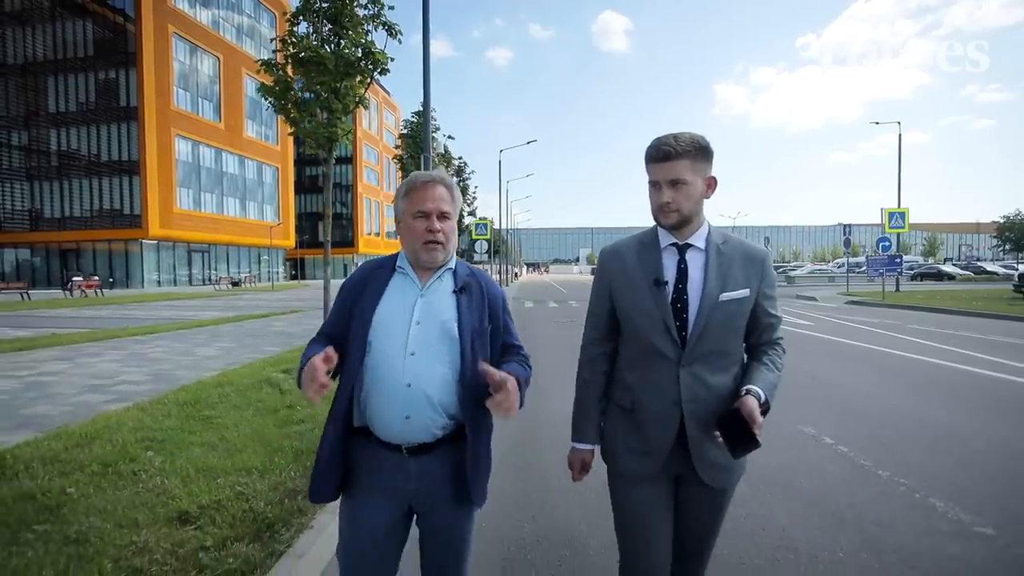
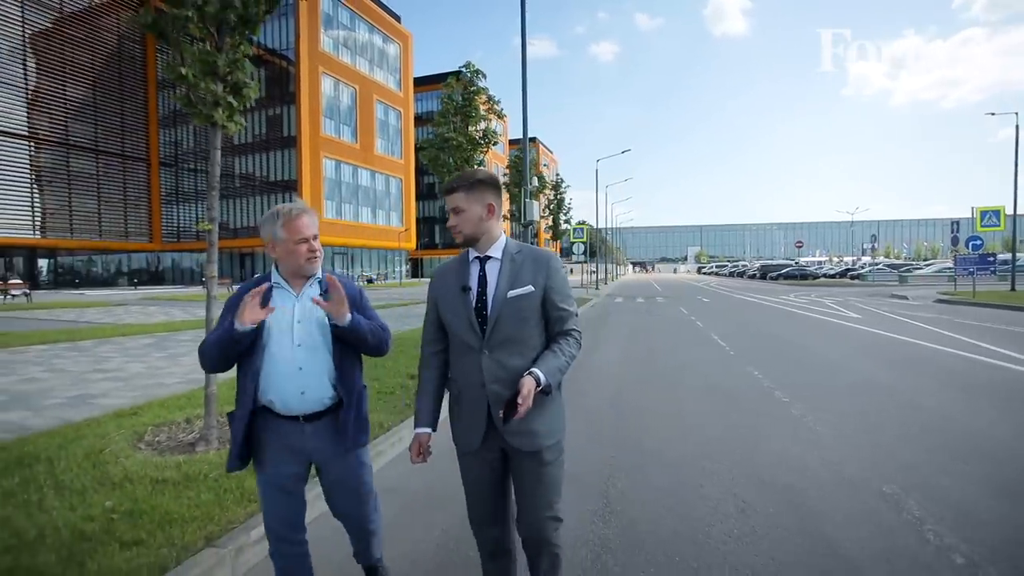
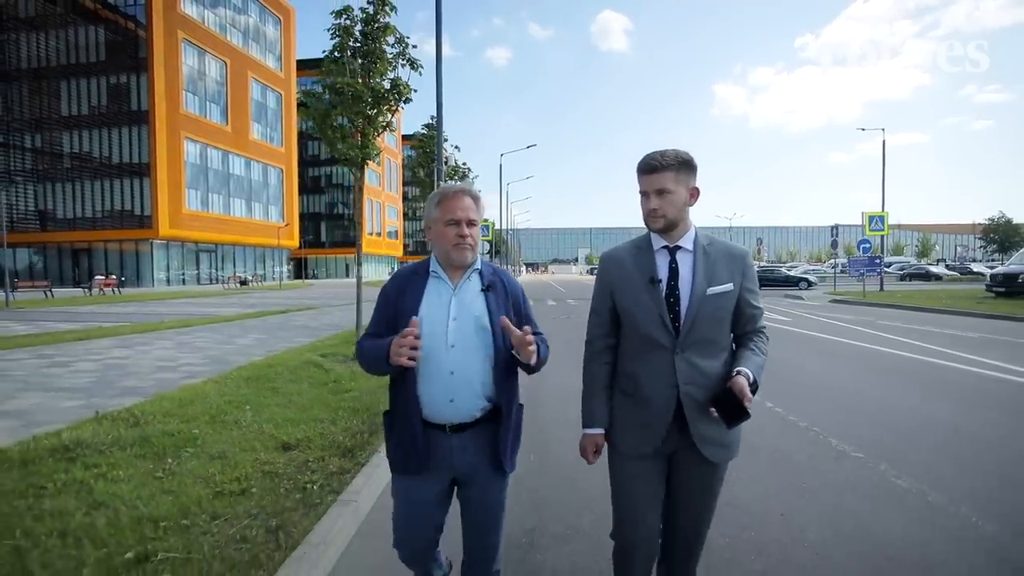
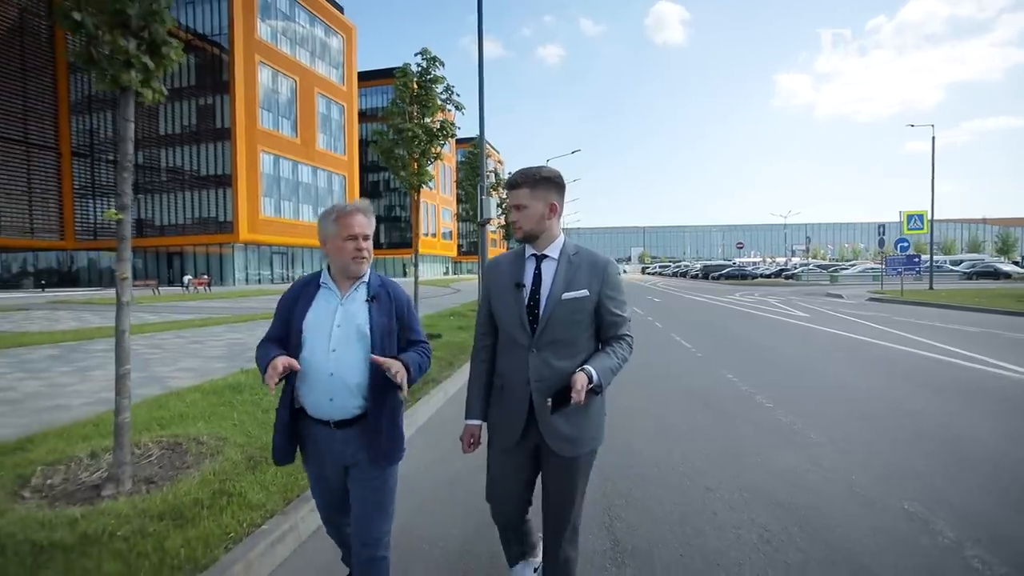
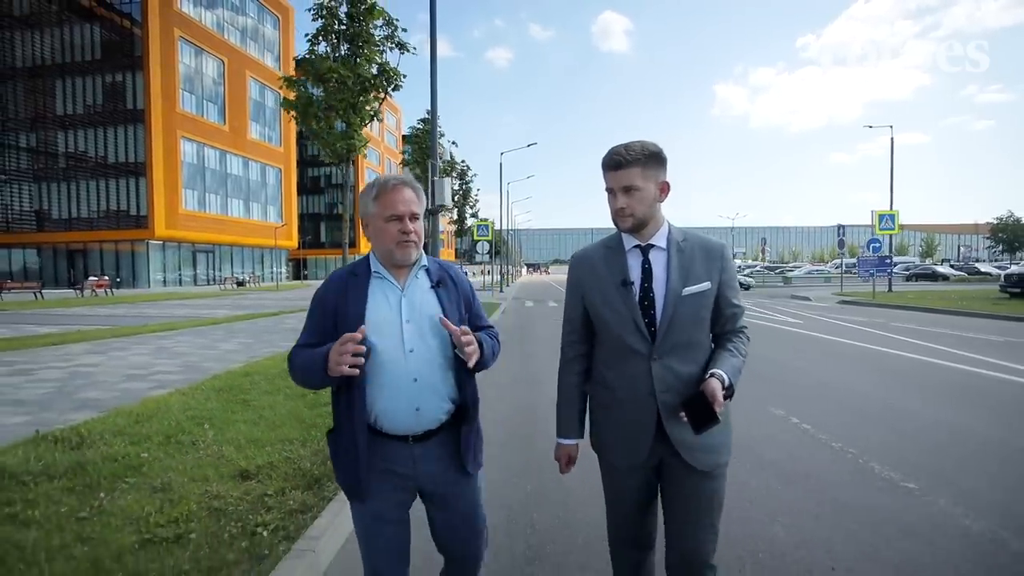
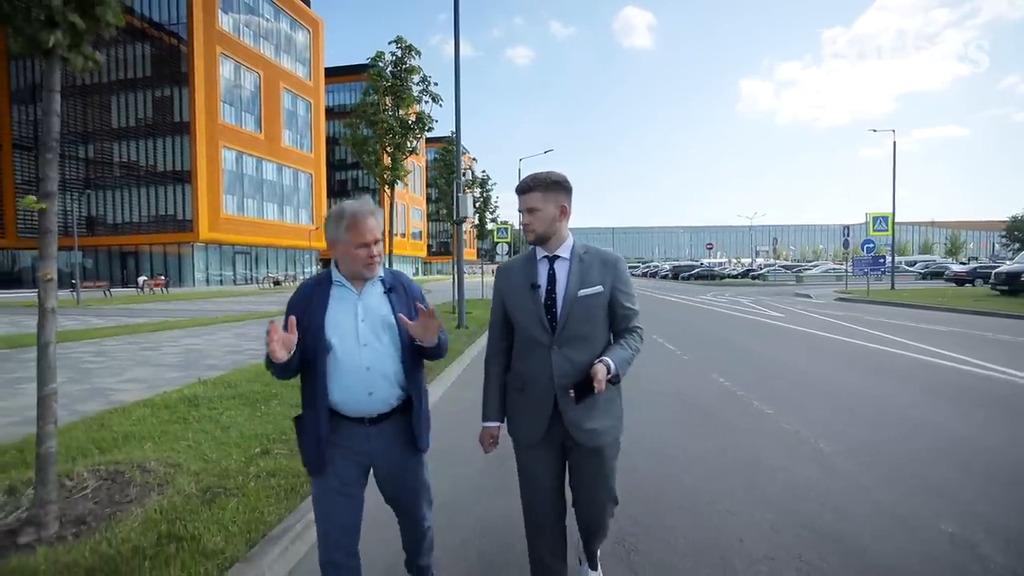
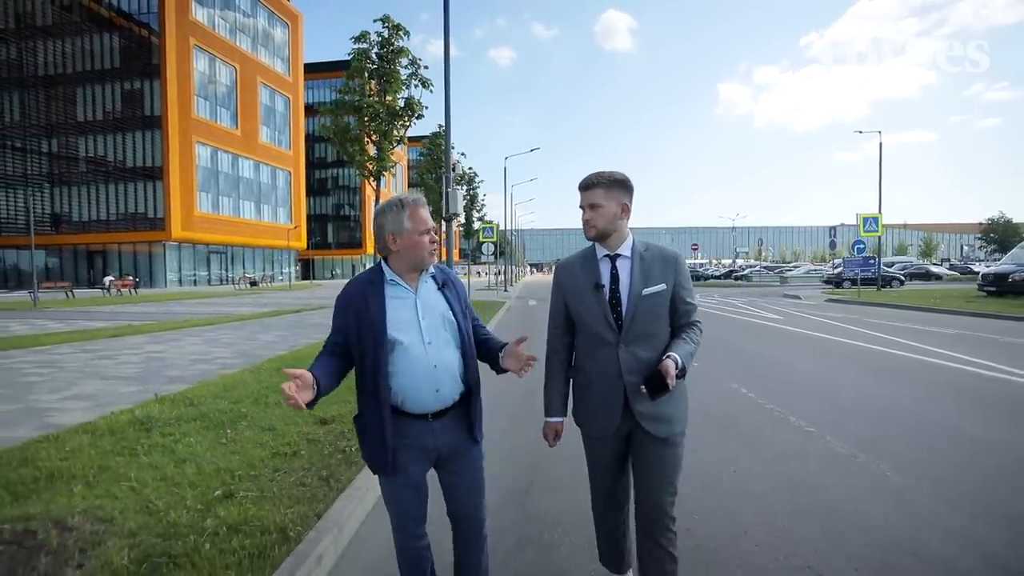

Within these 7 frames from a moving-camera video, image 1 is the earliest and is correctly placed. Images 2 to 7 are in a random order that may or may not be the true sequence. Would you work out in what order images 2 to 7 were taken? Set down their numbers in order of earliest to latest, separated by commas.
5, 3, 7, 6, 4, 2
